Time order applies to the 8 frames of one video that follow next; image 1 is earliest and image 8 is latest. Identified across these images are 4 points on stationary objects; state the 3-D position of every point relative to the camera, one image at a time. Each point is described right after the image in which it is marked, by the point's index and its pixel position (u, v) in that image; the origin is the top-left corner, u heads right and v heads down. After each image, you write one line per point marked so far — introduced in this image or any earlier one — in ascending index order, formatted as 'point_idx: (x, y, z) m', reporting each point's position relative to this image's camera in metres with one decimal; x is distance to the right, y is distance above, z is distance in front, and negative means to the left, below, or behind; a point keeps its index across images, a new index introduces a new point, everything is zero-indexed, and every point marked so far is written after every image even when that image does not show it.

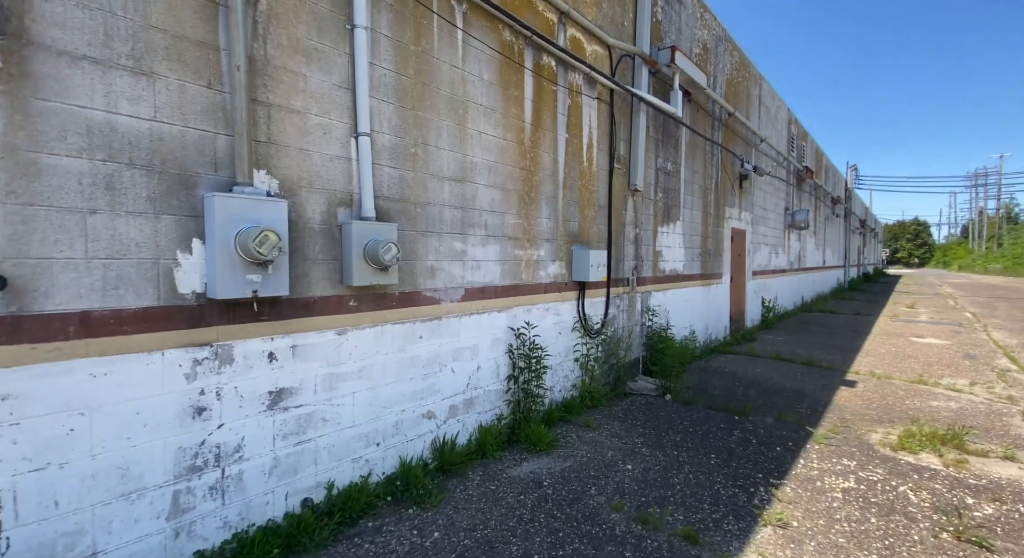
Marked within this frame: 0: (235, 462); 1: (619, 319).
0: (-1.4, -0.9, +2.4) m
1: (+1.3, -0.5, +5.8) m
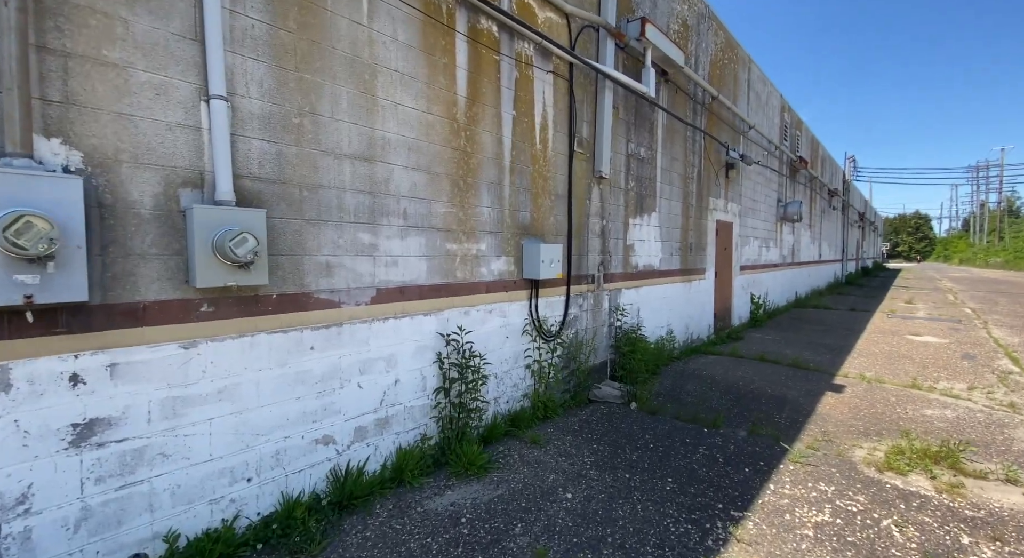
0: (-1.9, -0.9, +1.9) m
1: (+0.8, -0.5, +5.3) m
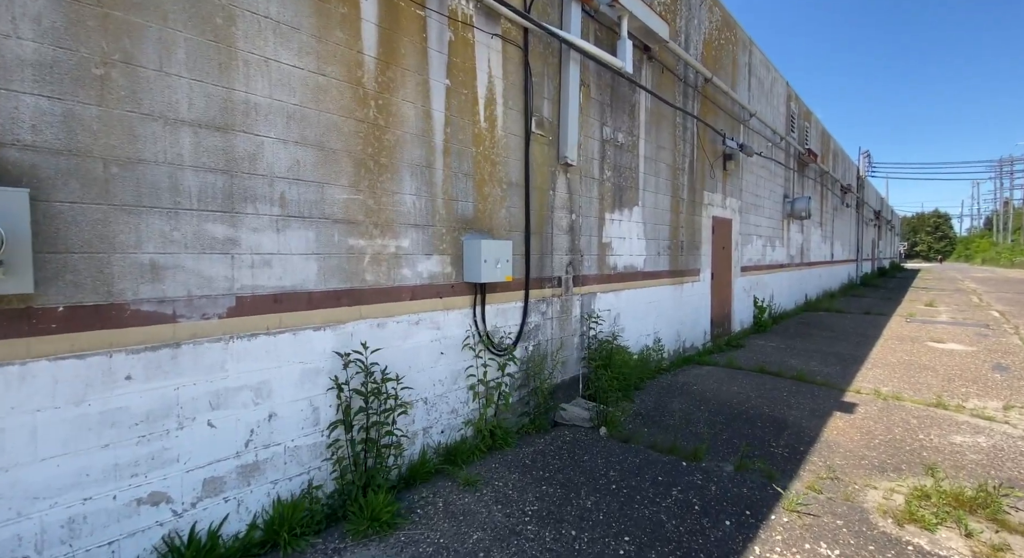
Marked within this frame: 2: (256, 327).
0: (-2.4, -0.9, +1.2) m
1: (+0.3, -0.5, +4.5) m
2: (-1.3, -0.2, +2.5) m
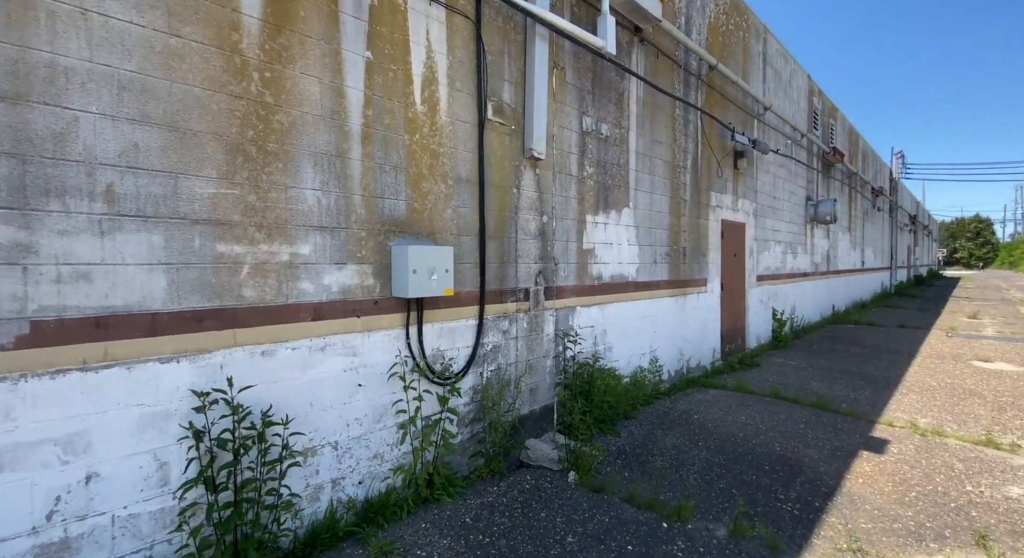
0: (-2.9, -1.0, +0.6) m
1: (0.0, -0.6, +3.8) m
2: (-1.7, -0.3, +1.9) m
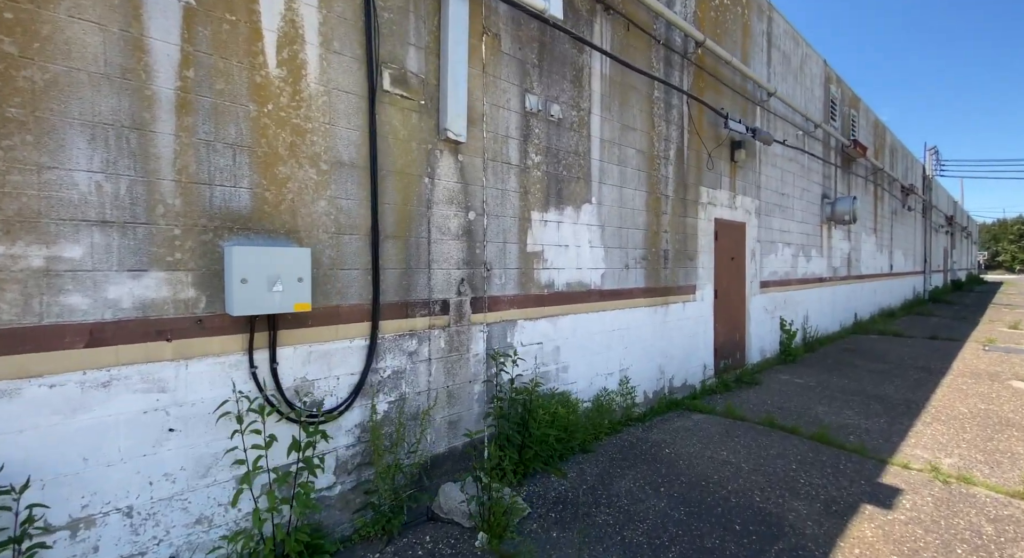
0: (-3.6, -1.0, 0.0) m
1: (-0.6, -0.6, +3.1) m
2: (-2.4, -0.4, +1.3) m
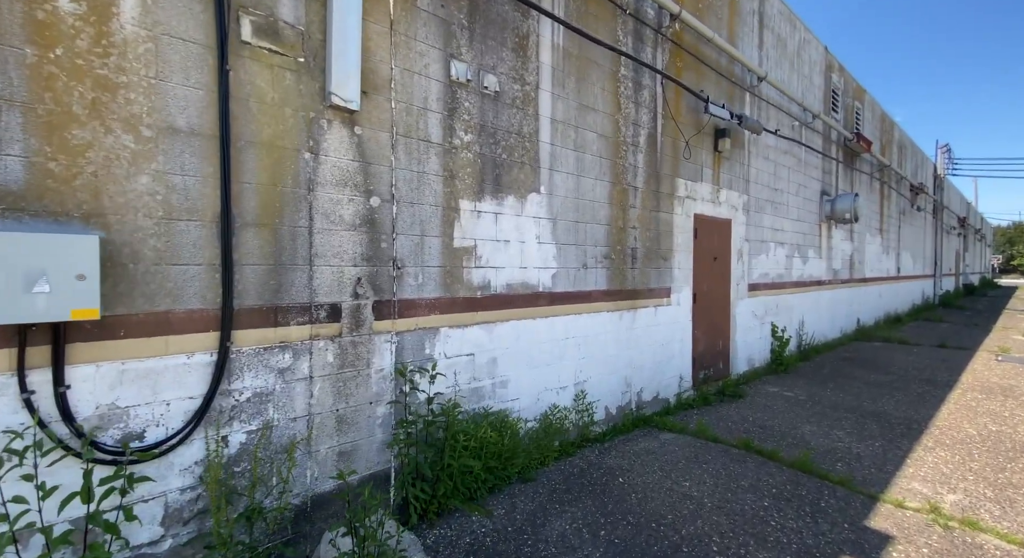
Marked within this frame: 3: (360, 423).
0: (-4.2, -1.0, -0.5) m
1: (-1.2, -0.6, +2.6) m
2: (-3.0, -0.3, +0.7) m
3: (-0.9, -0.8, +2.8) m
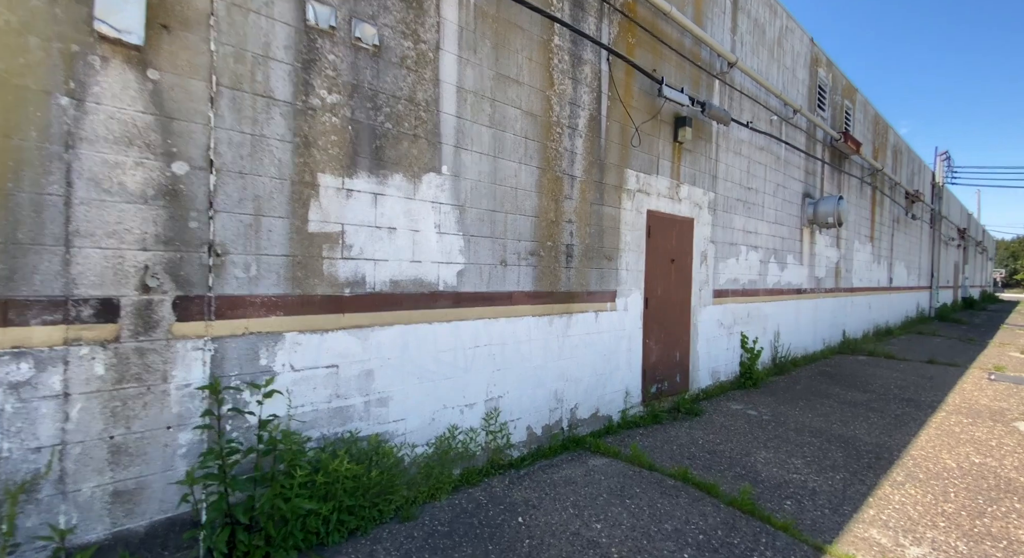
0: (-4.9, -0.8, -1.2) m
1: (-1.9, -0.6, +1.9) m
2: (-3.7, -0.2, +0.1) m
3: (-1.6, -0.8, +2.2) m
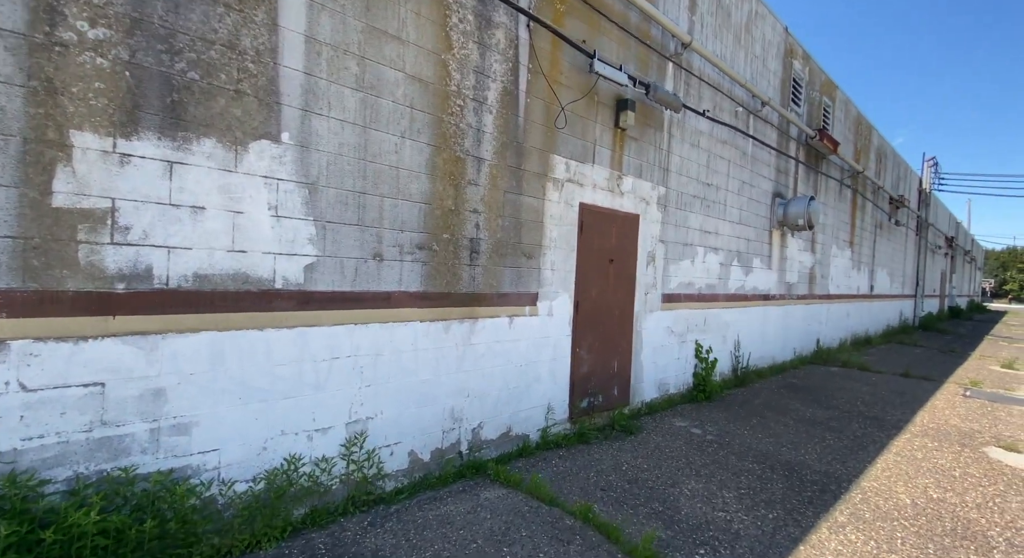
0: (-5.7, -0.7, -1.9) m
1: (-2.7, -0.5, +1.3) m
2: (-4.4, -0.1, -0.6) m
3: (-2.4, -0.7, +1.6) m
